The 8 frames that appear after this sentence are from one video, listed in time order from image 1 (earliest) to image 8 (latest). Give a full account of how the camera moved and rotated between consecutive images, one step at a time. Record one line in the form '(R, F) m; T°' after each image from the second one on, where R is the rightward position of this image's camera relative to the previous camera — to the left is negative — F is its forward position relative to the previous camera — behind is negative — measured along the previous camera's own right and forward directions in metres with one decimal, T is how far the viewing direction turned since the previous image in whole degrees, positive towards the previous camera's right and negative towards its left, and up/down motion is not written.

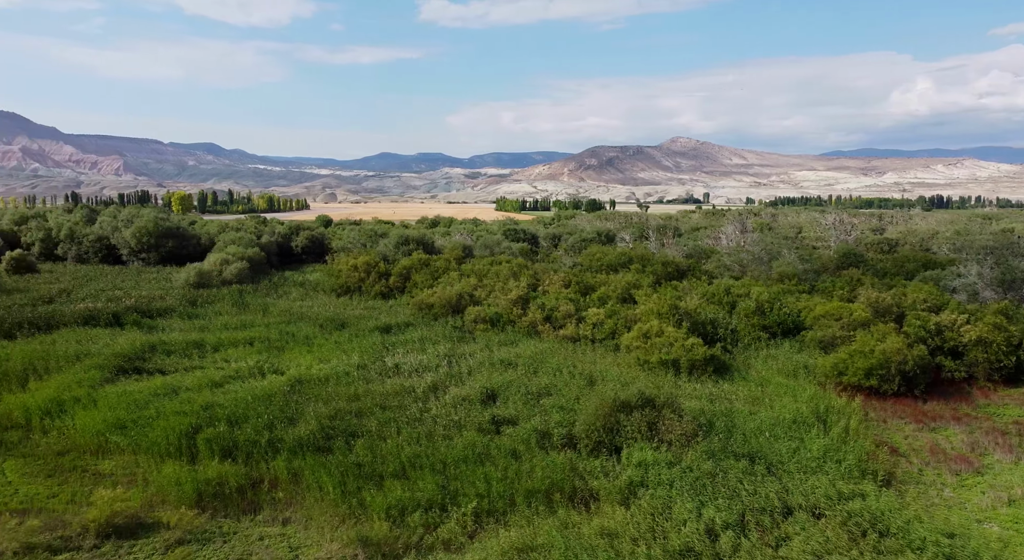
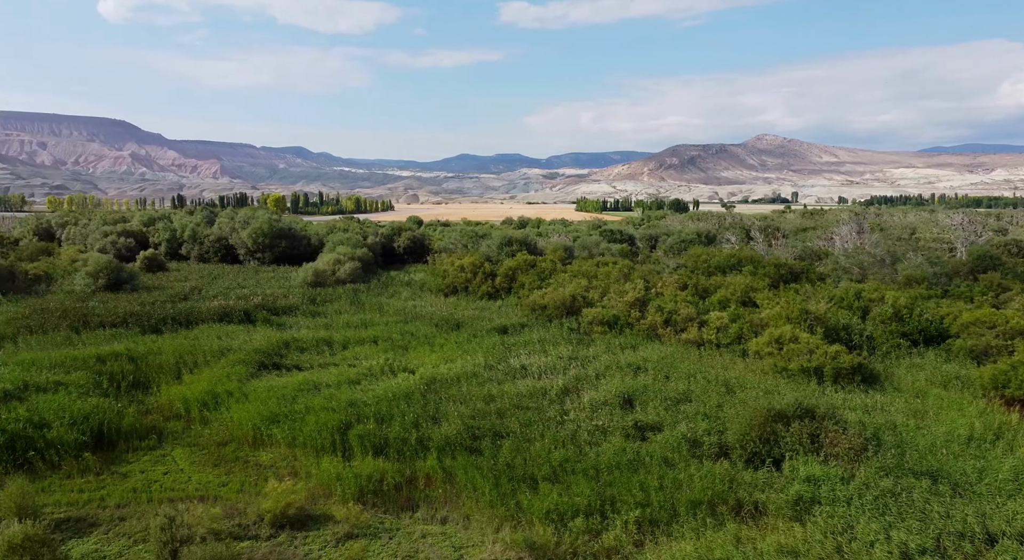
(-0.5, -0.1) m; -7°
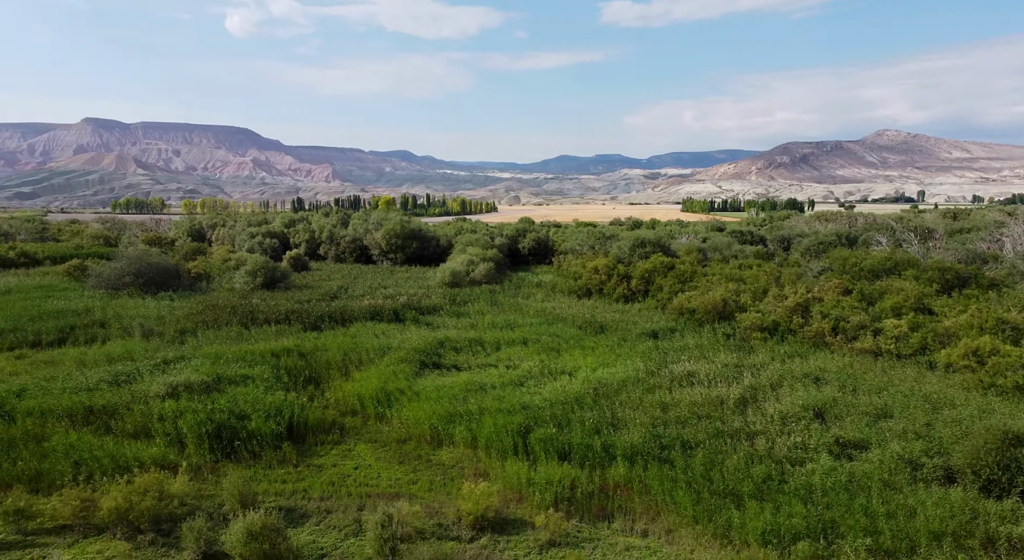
(-0.6, +0.1) m; -9°
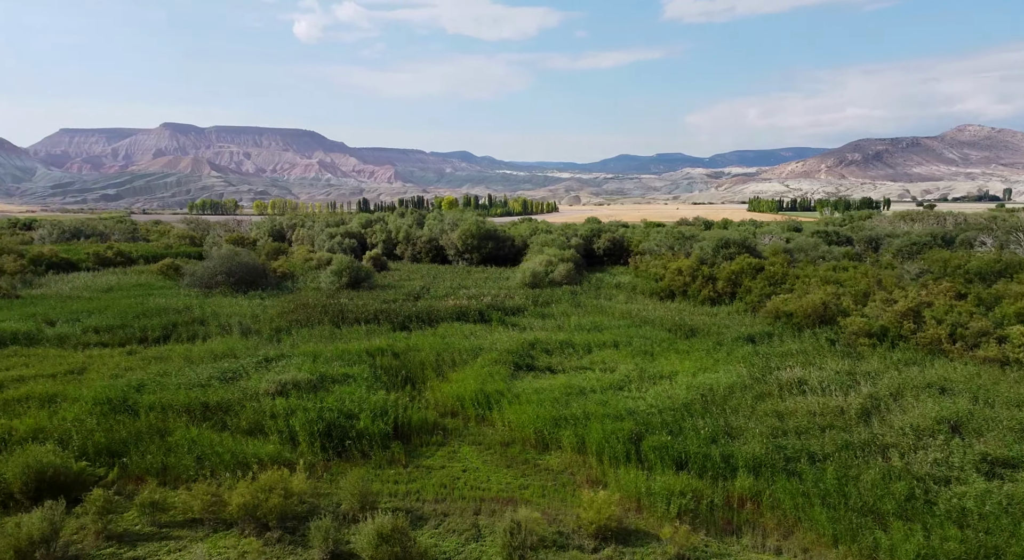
(-0.4, +0.1) m; -5°
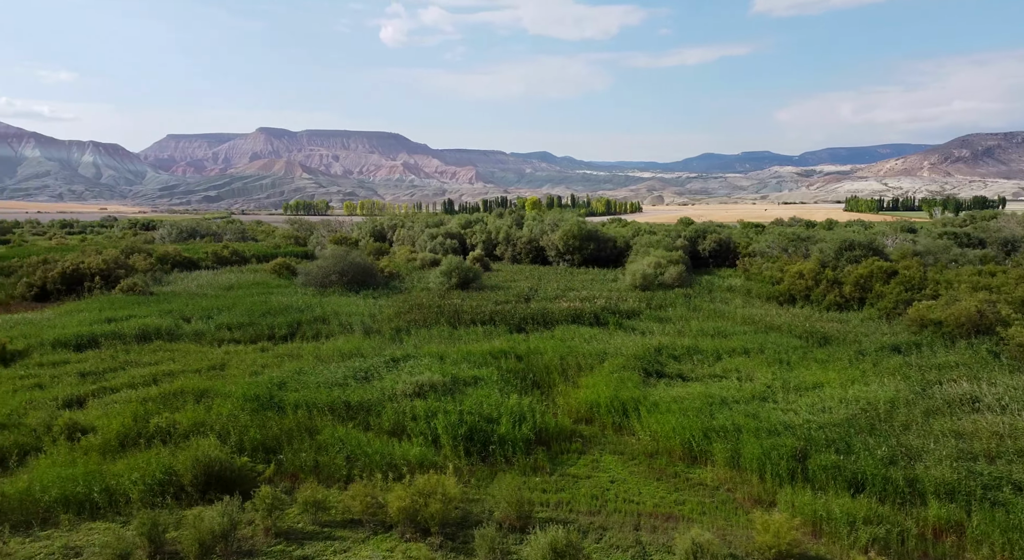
(-0.6, +0.1) m; -7°
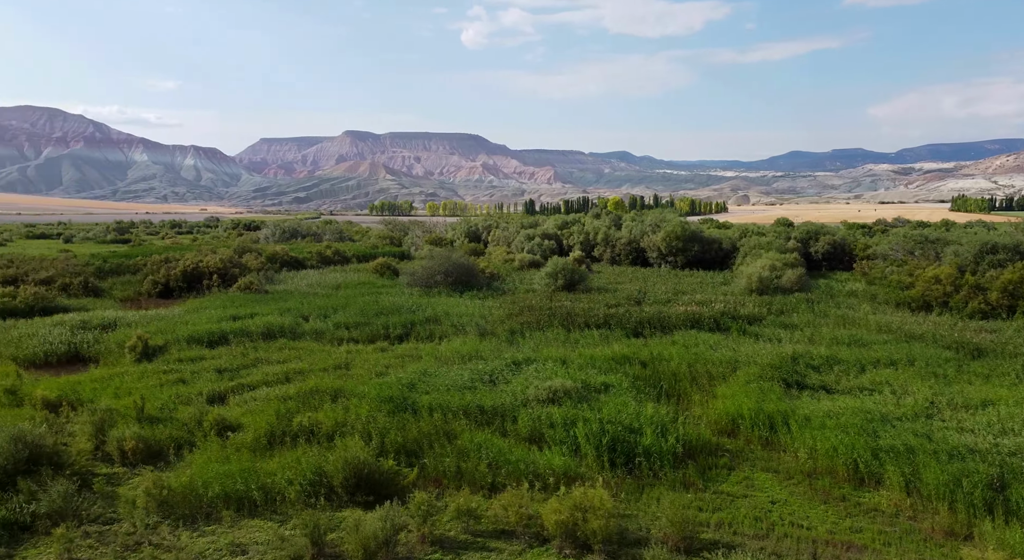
(-0.6, +0.3) m; -6°
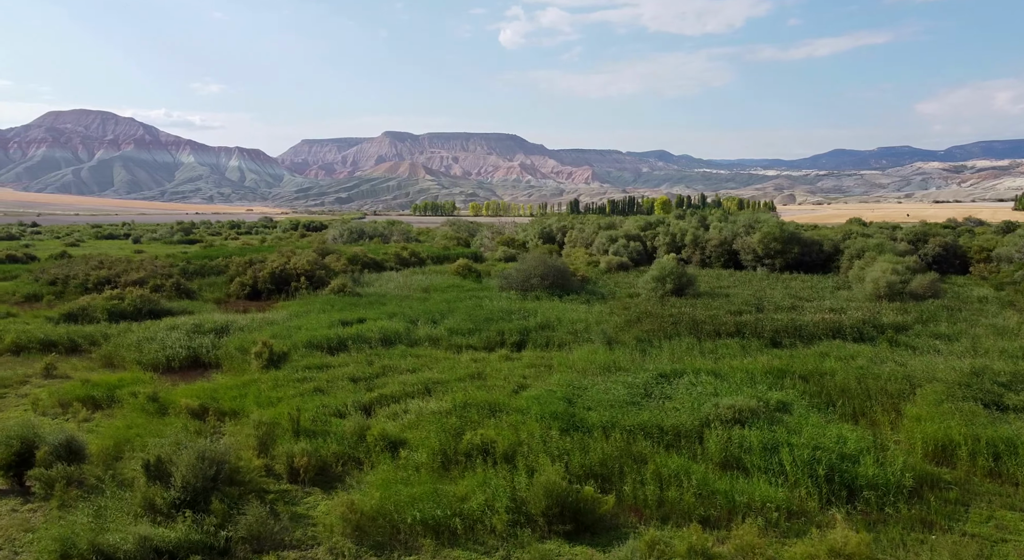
(-1.5, +0.6) m; -4°
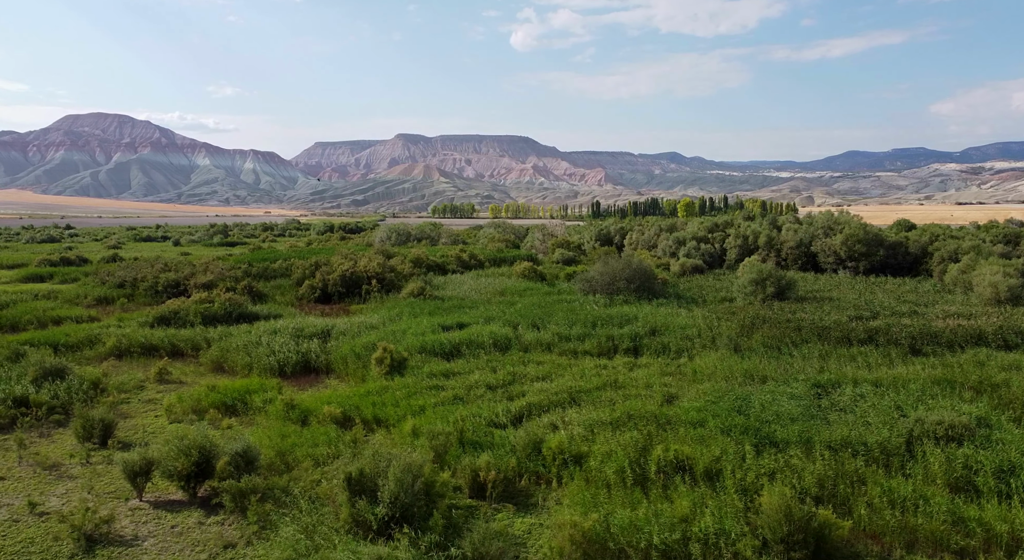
(-1.8, +0.4) m; -3°
